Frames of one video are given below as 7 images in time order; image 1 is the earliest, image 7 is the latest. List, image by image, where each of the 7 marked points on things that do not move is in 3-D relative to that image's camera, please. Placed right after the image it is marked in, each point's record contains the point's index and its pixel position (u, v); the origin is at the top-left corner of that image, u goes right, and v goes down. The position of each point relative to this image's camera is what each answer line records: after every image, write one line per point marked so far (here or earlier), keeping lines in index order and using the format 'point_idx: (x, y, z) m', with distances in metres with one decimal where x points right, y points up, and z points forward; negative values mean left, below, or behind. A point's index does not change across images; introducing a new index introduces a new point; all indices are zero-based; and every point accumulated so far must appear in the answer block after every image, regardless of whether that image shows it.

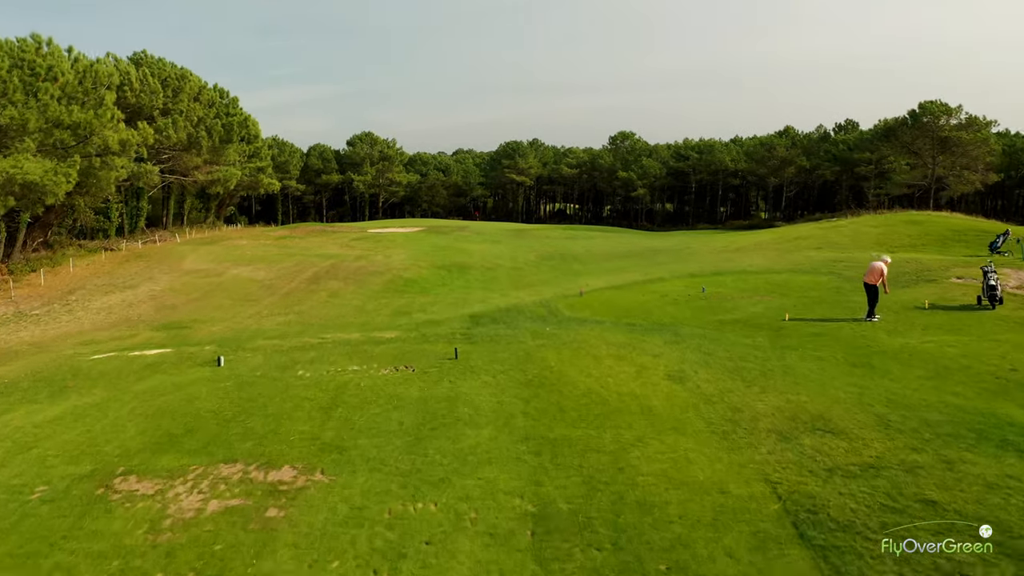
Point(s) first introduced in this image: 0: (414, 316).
0: (-2.3, -0.6, +18.9) m
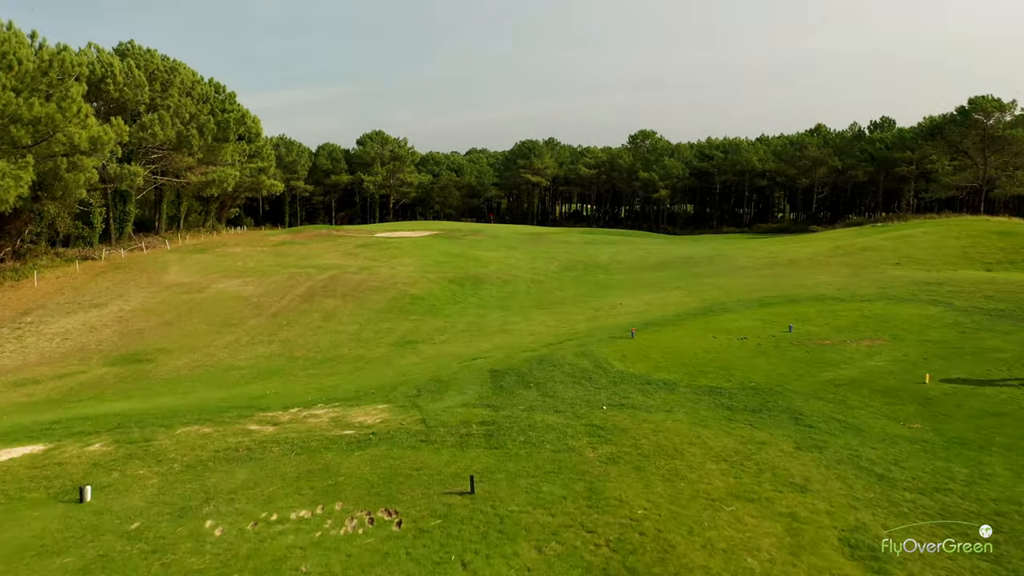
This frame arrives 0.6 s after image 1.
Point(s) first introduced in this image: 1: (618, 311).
0: (-1.8, -1.2, +15.7) m
1: (+2.5, -0.5, +17.9) m
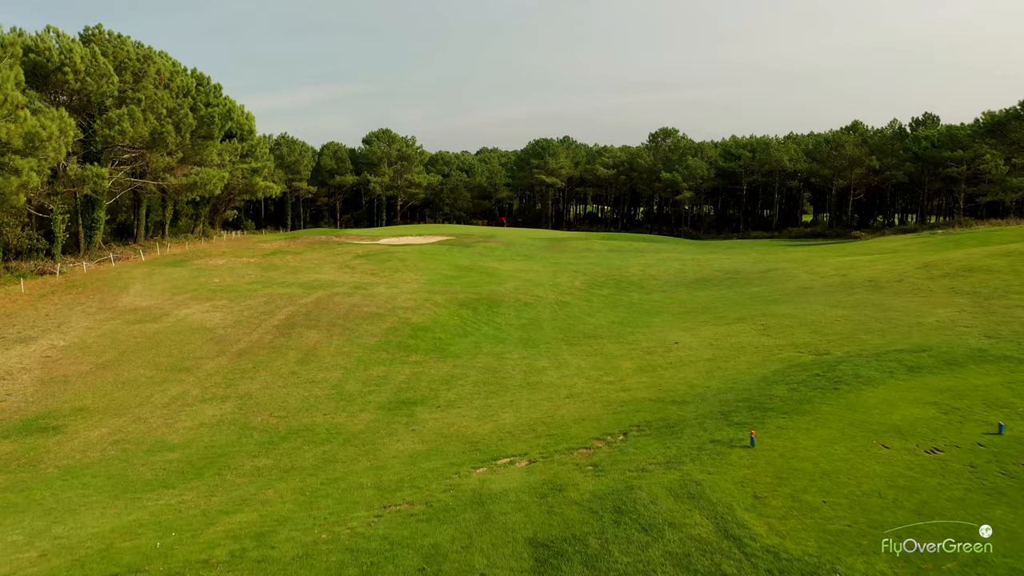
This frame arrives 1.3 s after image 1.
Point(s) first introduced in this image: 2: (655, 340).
0: (-1.4, -1.9, +11.7) m
1: (+3.0, -1.2, +13.8) m
2: (+3.0, -1.1, +15.9) m
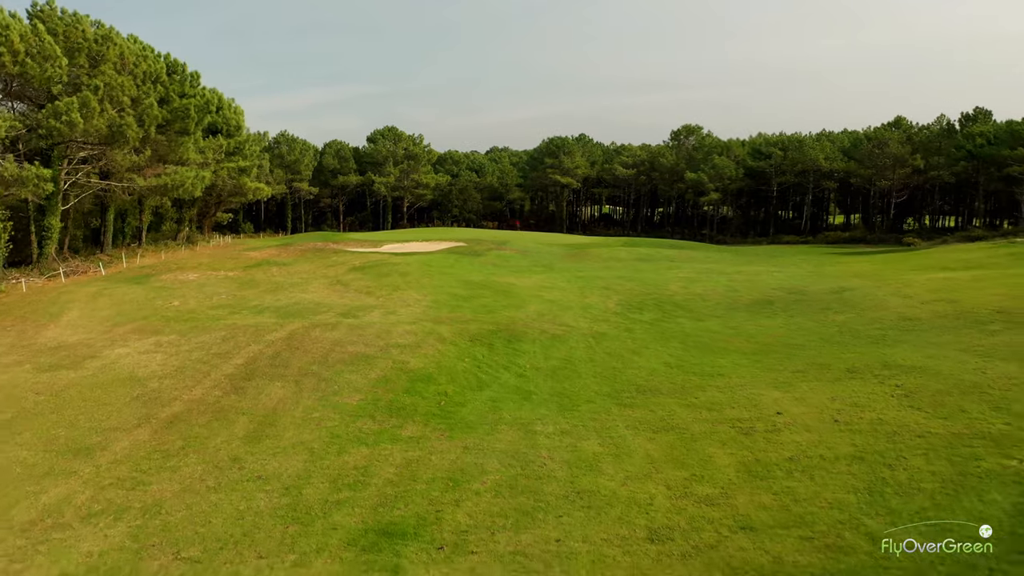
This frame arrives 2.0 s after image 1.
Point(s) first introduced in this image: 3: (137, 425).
0: (-0.9, -2.5, +7.3) m
1: (+3.5, -1.9, +9.3) m
2: (+3.5, -1.8, +11.5) m
3: (-5.6, -2.1, +11.5) m
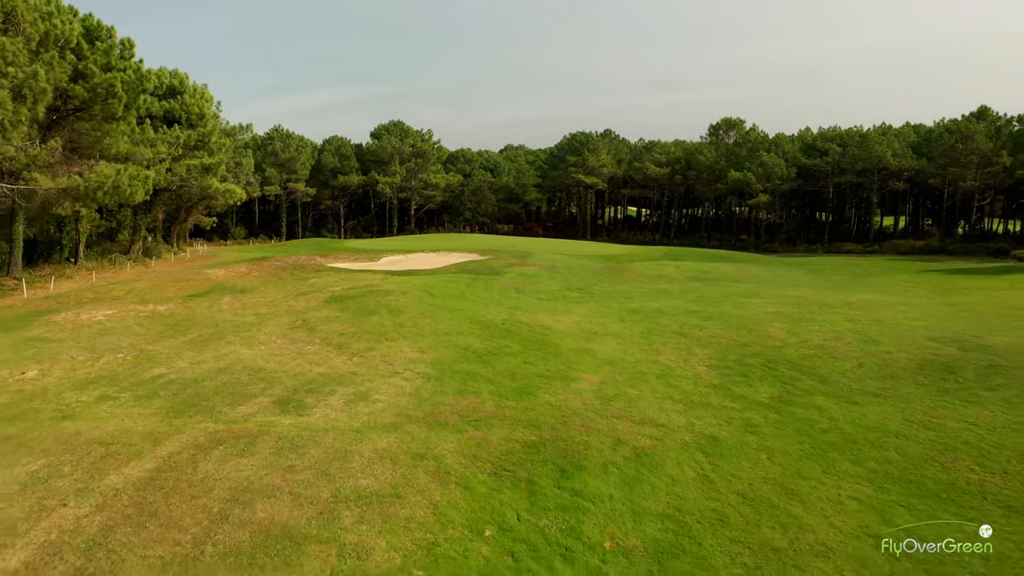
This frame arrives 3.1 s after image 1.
0: (-0.4, -3.6, -0.2) m
1: (+4.1, -3.0, +1.7) m
2: (+4.1, -2.9, +3.9) m
3: (-5.0, -3.1, +4.1) m
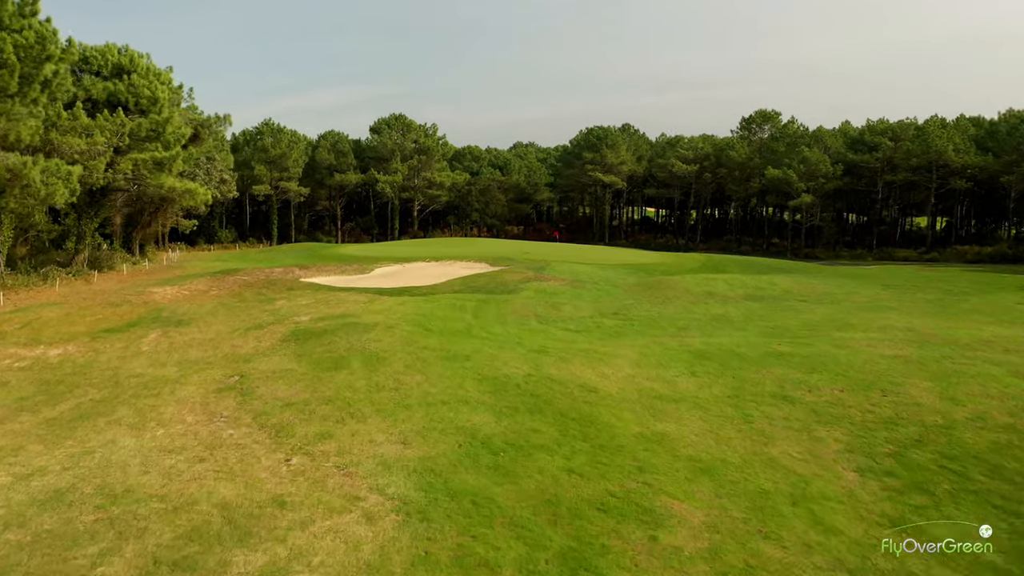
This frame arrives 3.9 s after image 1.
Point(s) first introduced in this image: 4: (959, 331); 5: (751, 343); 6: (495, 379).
0: (-0.1, -4.3, -5.9) m
1: (+4.4, -3.7, -4.0) m
2: (+4.4, -3.6, -1.9) m
3: (-4.7, -3.9, -1.6) m
4: (+10.5, -1.0, +17.9) m
5: (+5.4, -1.2, +17.4) m
6: (-0.3, -1.5, +12.8) m
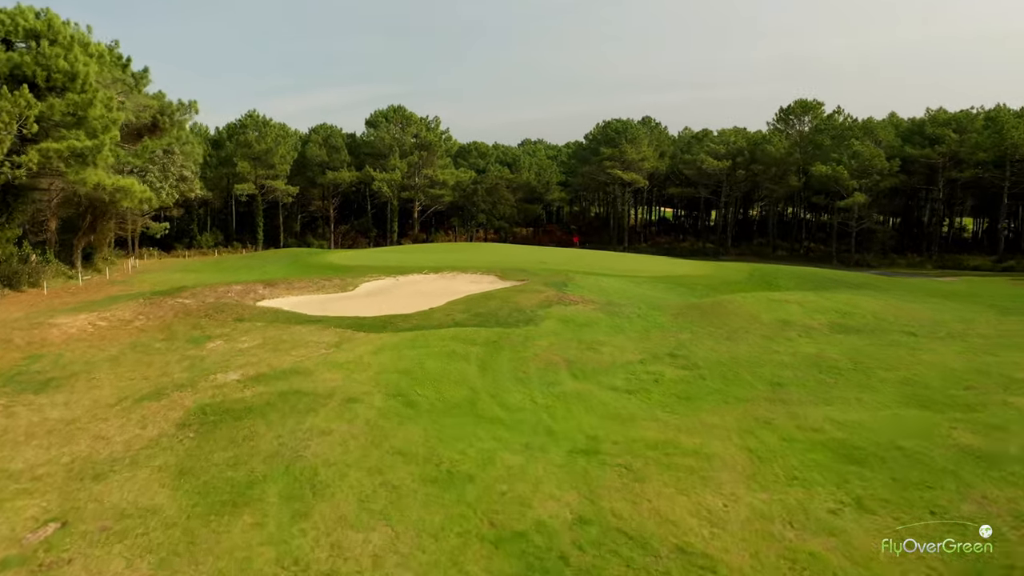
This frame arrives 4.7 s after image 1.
0: (+0.1, -5.1, -11.9) m
1: (+4.6, -4.5, -10.1) m
2: (+4.7, -4.4, -7.9) m
3: (-4.4, -4.6, -7.6) m
4: (+10.9, -1.7, +11.9) m
5: (+5.8, -2.0, +11.3) m
6: (+0.1, -2.3, +6.8) m
